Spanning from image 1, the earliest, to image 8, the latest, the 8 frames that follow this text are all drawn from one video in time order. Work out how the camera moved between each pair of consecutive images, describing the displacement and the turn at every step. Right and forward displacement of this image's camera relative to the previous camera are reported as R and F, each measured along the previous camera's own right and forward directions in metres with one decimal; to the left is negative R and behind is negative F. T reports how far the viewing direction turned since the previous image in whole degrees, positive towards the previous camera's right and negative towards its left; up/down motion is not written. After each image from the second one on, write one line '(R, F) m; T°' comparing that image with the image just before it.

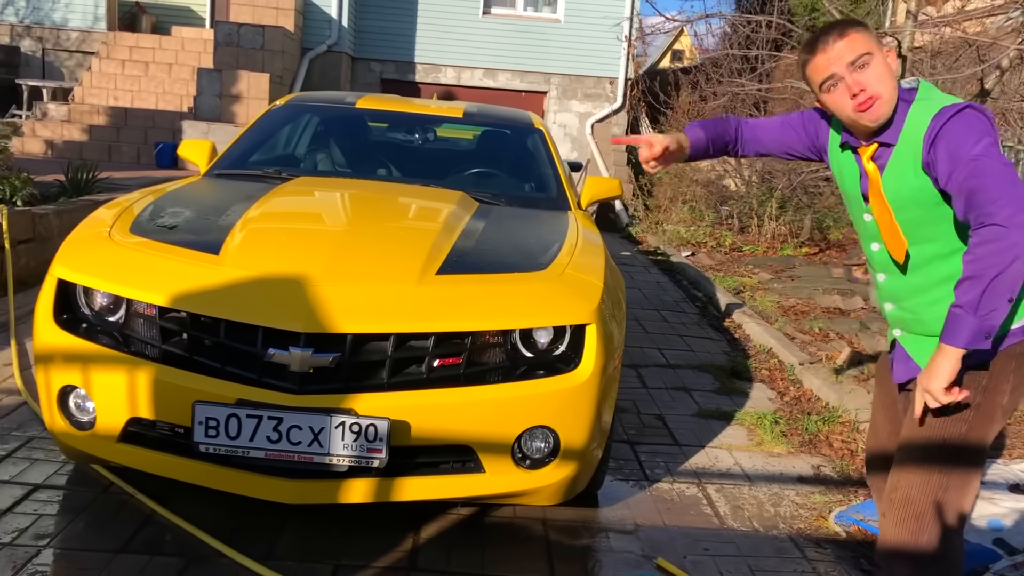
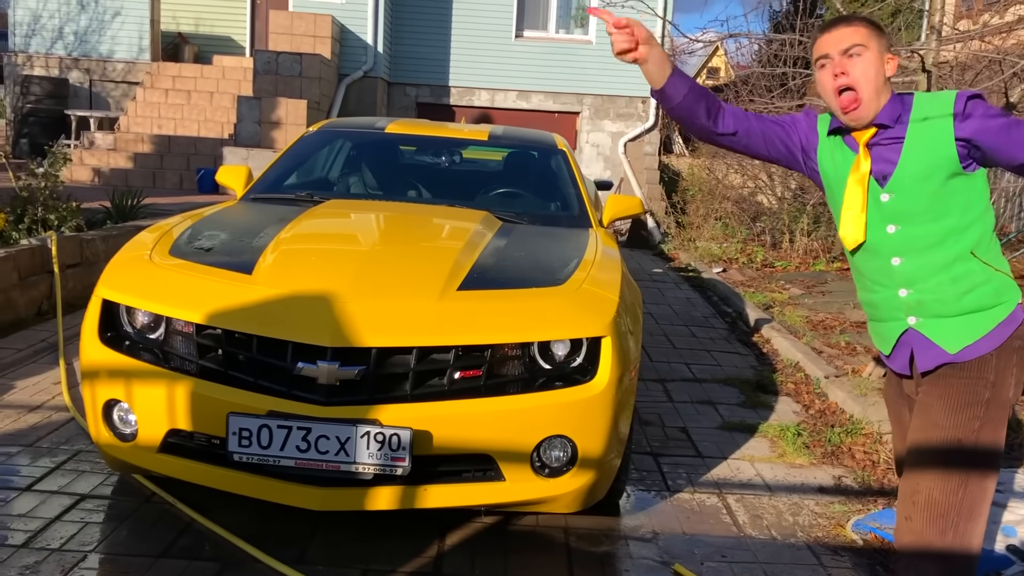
(+0.1, -0.1) m; -2°
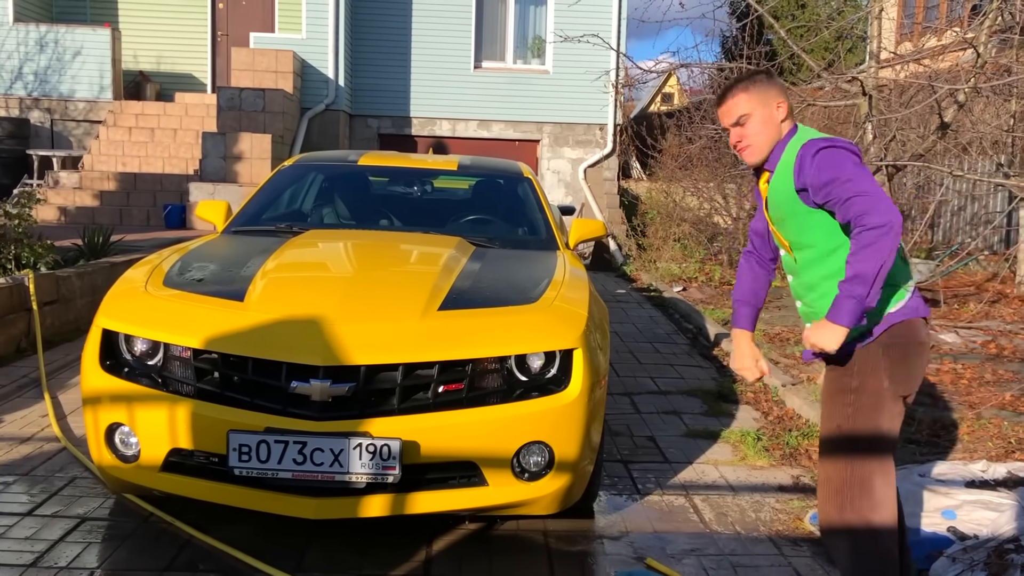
(0.0, -0.2) m; +2°
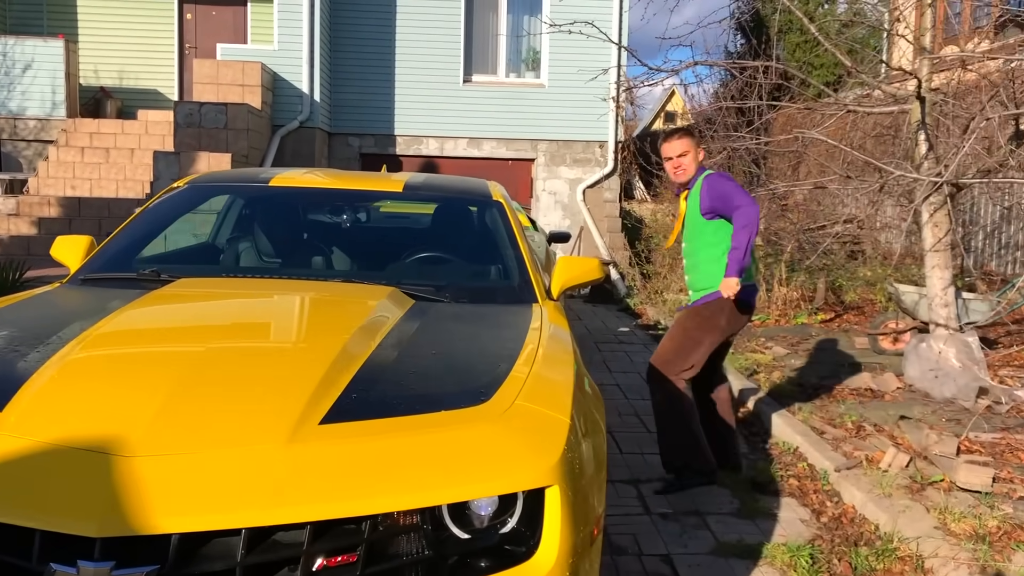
(+0.1, +1.2) m; 0°
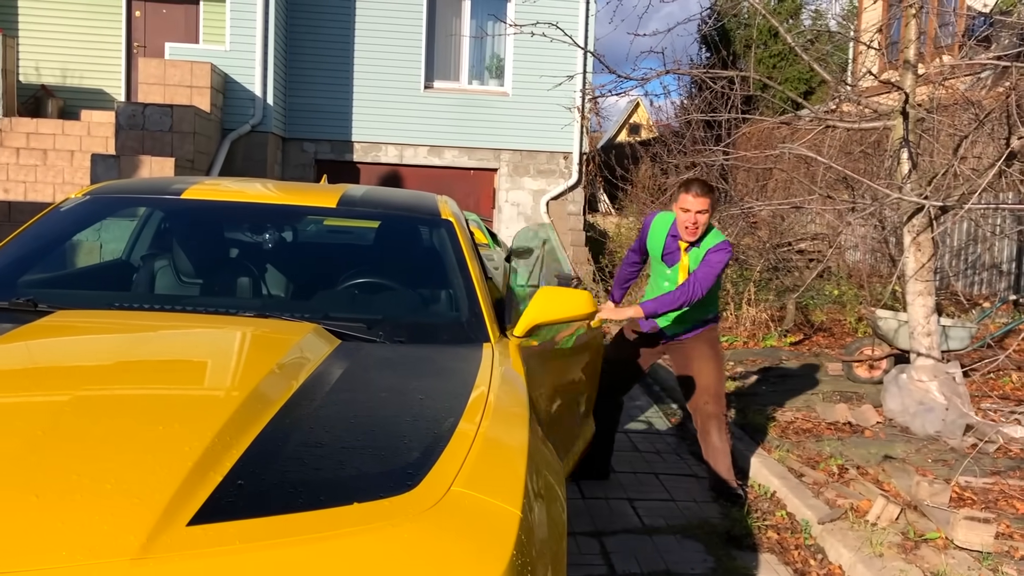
(0.0, +0.4) m; +2°
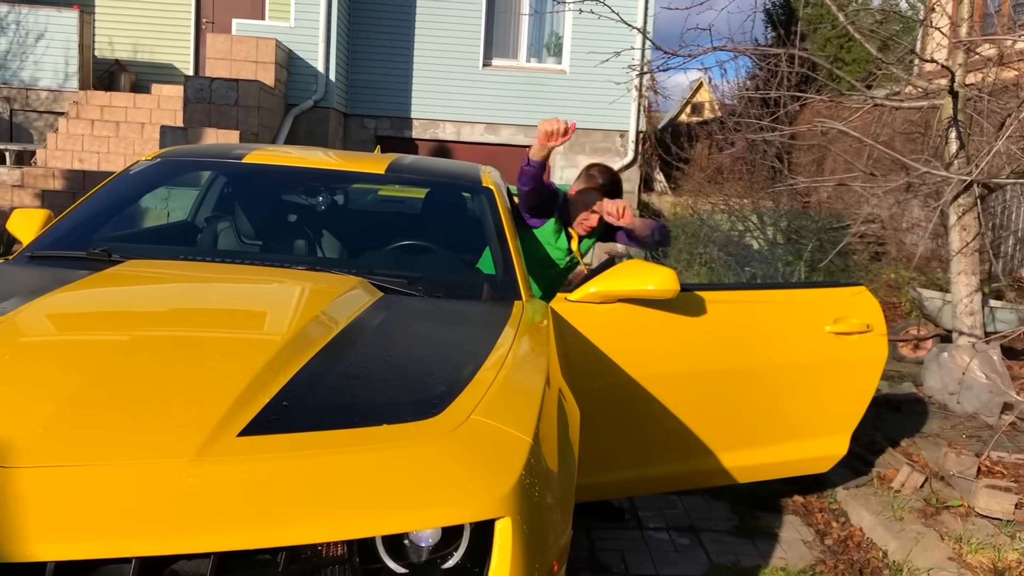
(+0.1, -0.2) m; -4°
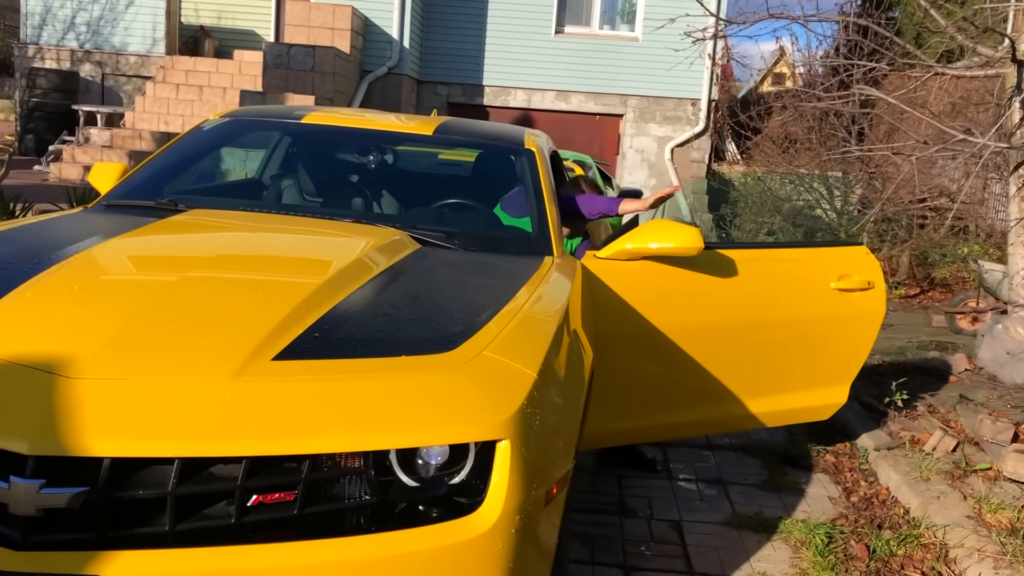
(+0.1, -0.2) m; -5°
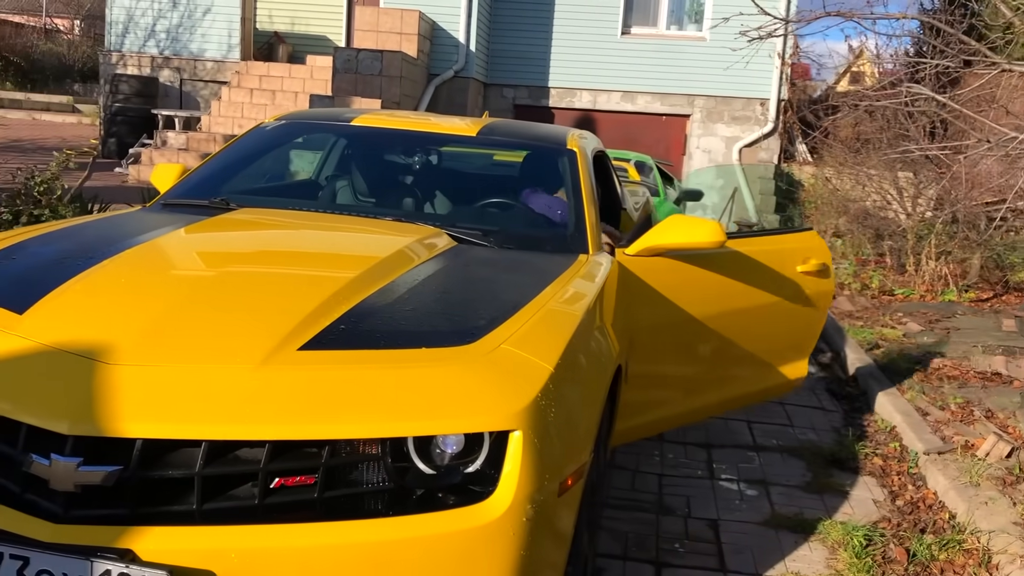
(+0.1, -0.1) m; -4°
